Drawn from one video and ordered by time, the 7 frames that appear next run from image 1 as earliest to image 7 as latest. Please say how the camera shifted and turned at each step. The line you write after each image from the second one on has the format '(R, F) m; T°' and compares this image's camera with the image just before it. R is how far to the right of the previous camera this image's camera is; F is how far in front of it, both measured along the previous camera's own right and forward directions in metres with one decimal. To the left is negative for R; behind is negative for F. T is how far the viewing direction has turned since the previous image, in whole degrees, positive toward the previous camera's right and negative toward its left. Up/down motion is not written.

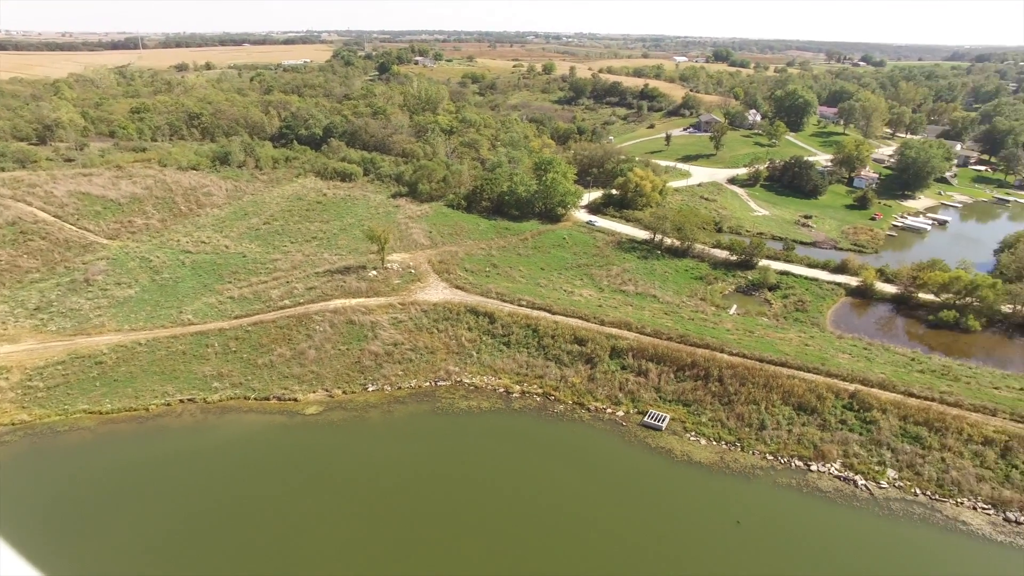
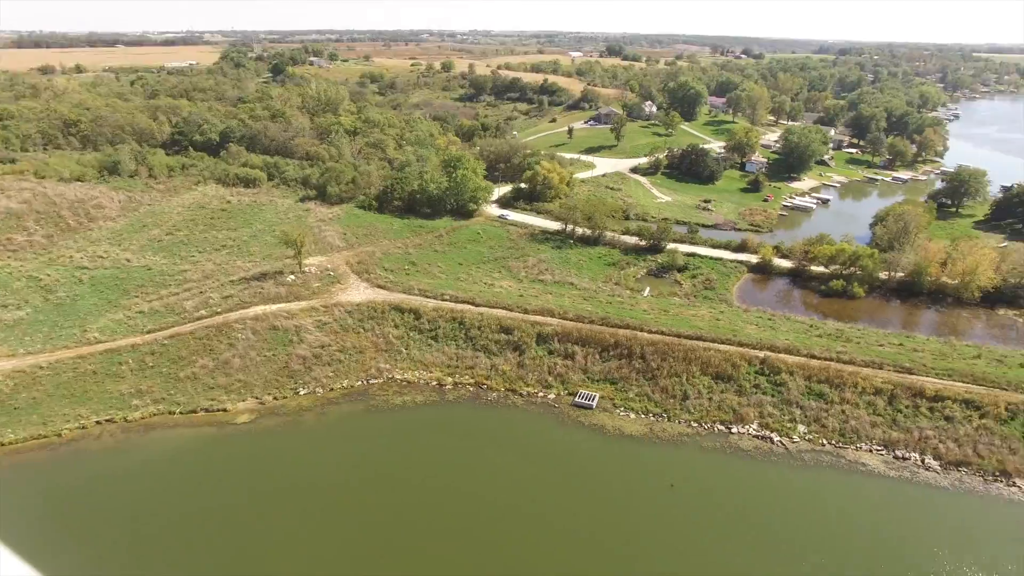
(-0.6, -0.5) m; +8°
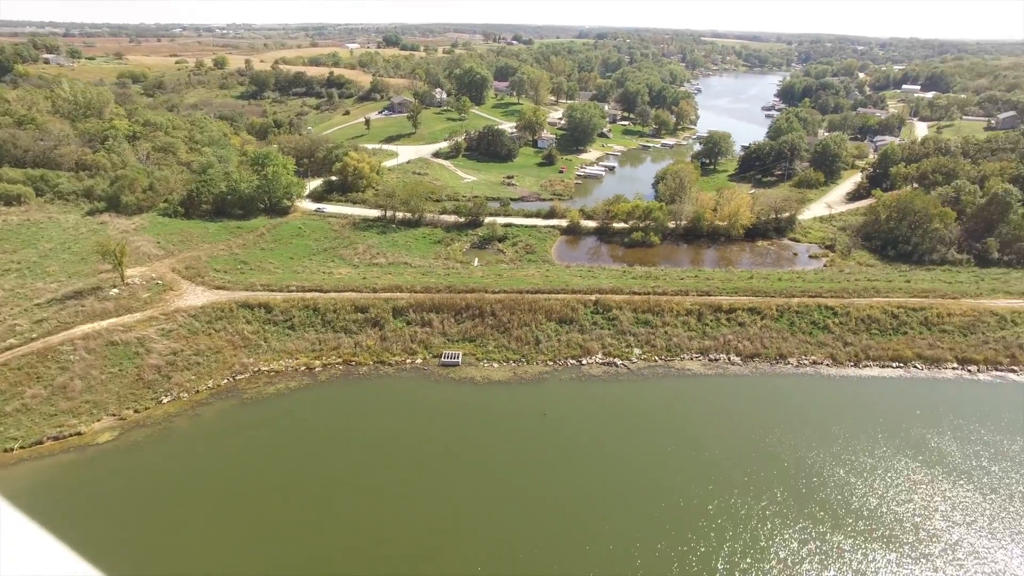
(-2.0, -1.6) m; +16°
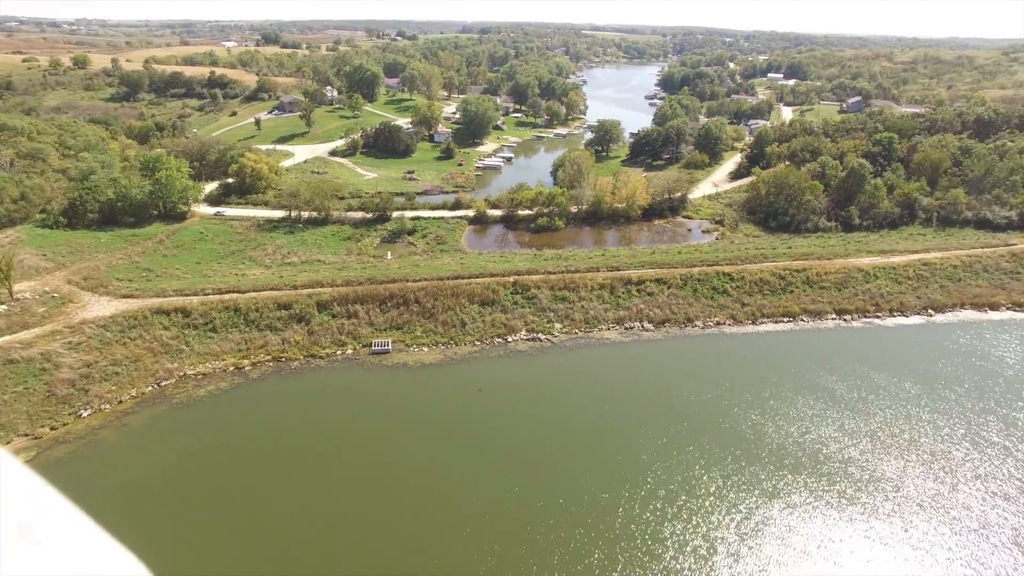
(-0.9, -0.9) m; +8°
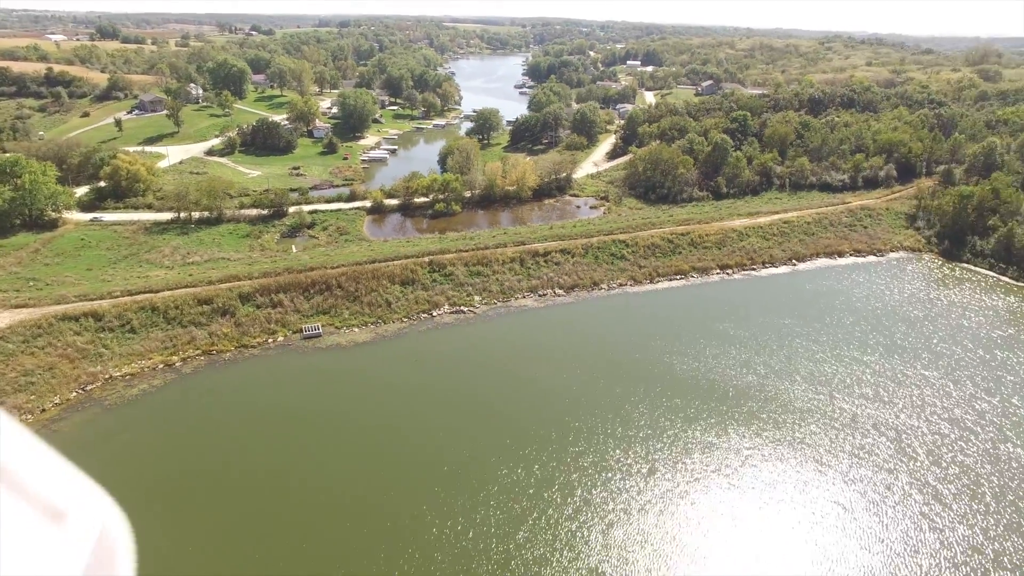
(-1.7, -1.4) m; +10°
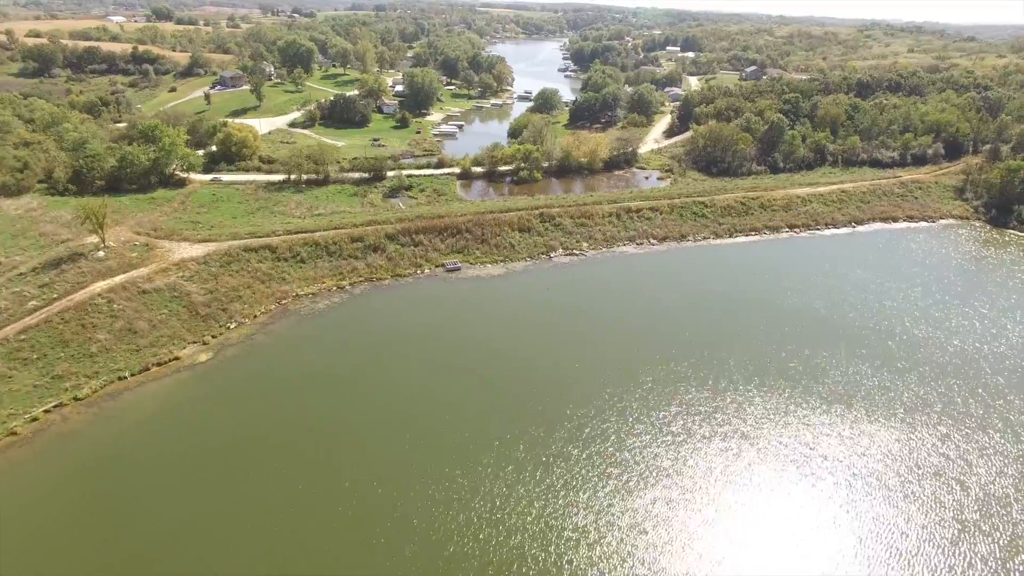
(-3.8, -4.4) m; -1°
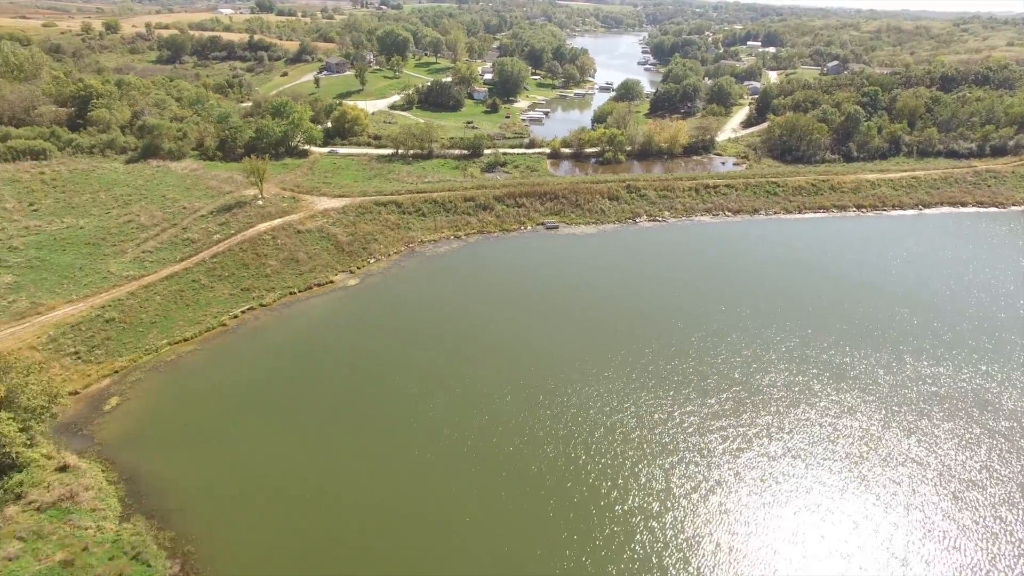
(-1.1, -4.6) m; -5°
